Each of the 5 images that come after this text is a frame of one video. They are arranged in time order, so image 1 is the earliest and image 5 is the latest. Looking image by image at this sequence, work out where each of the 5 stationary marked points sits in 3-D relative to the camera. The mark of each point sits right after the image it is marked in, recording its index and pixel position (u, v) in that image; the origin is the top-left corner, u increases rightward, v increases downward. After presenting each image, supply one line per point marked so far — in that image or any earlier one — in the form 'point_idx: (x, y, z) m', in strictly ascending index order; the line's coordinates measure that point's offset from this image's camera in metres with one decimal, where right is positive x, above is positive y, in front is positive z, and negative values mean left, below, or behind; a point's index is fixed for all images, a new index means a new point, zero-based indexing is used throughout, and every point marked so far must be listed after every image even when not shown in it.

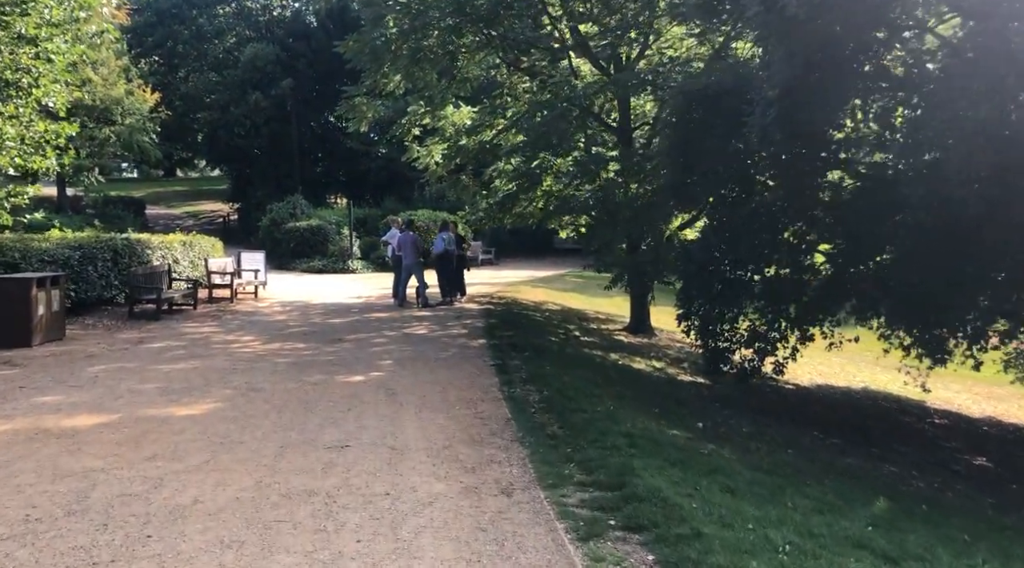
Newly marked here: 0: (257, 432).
0: (-2.1, -1.2, +7.2) m
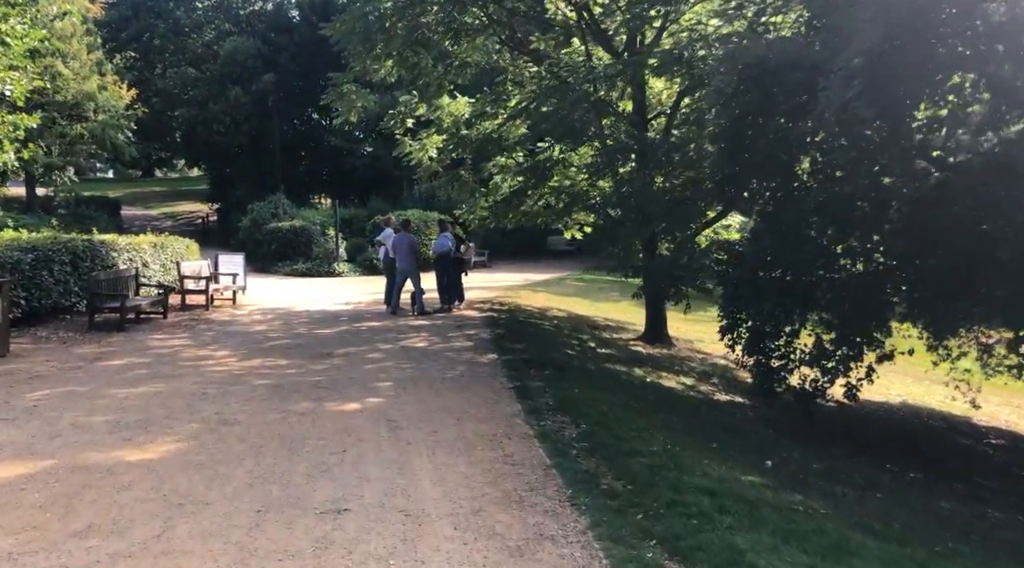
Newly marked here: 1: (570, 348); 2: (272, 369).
0: (-1.8, -1.3, +5.6) m
1: (+0.8, -0.9, +12.6) m
2: (-2.8, -1.0, +10.3) m
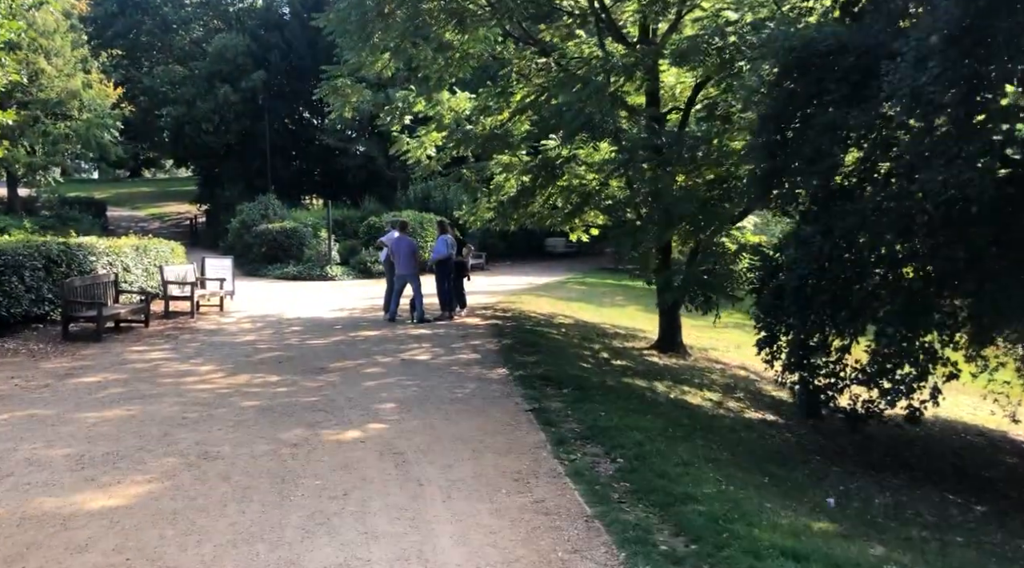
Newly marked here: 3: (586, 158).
0: (-1.6, -1.4, +4.6) m
1: (+1.0, -1.0, +11.6) m
2: (-2.7, -1.1, +9.3) m
3: (+1.2, +2.1, +14.3) m
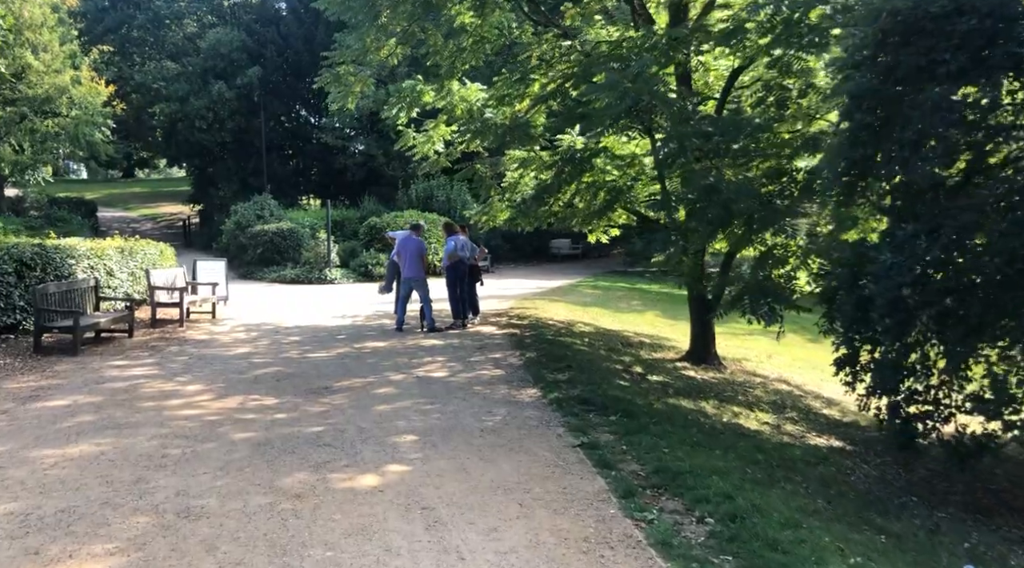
0: (-1.3, -1.5, +3.3) m
1: (+1.3, -1.1, +10.3) m
2: (-2.3, -1.2, +8.0) m
3: (+1.5, +2.0, +13.0) m
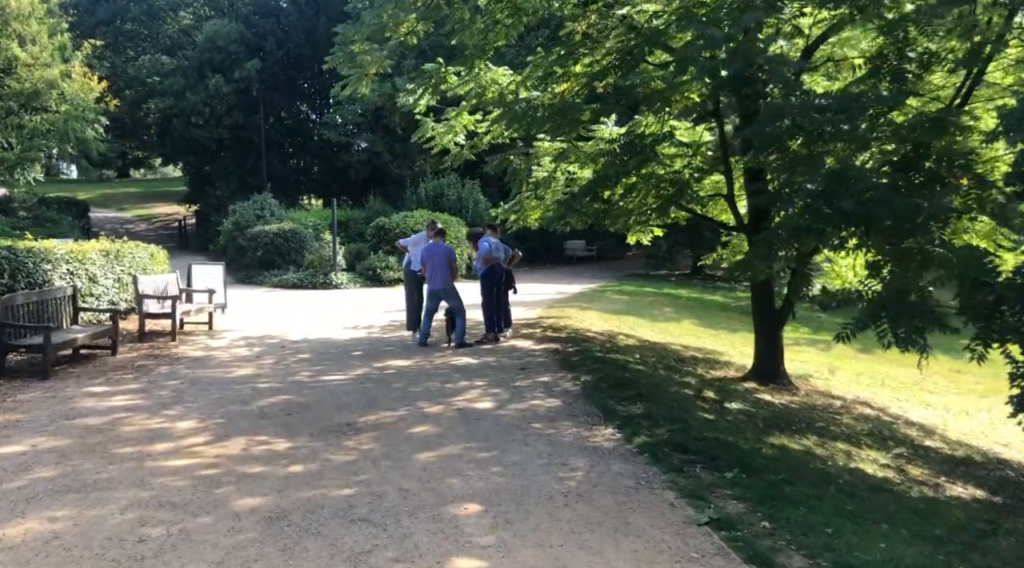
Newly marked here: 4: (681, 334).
0: (-0.7, -1.6, +1.6) m
1: (+1.9, -1.2, +8.6) m
2: (-1.8, -1.3, +6.2) m
3: (+2.1, +1.9, +11.2) m
4: (+3.3, -1.0, +16.8) m
